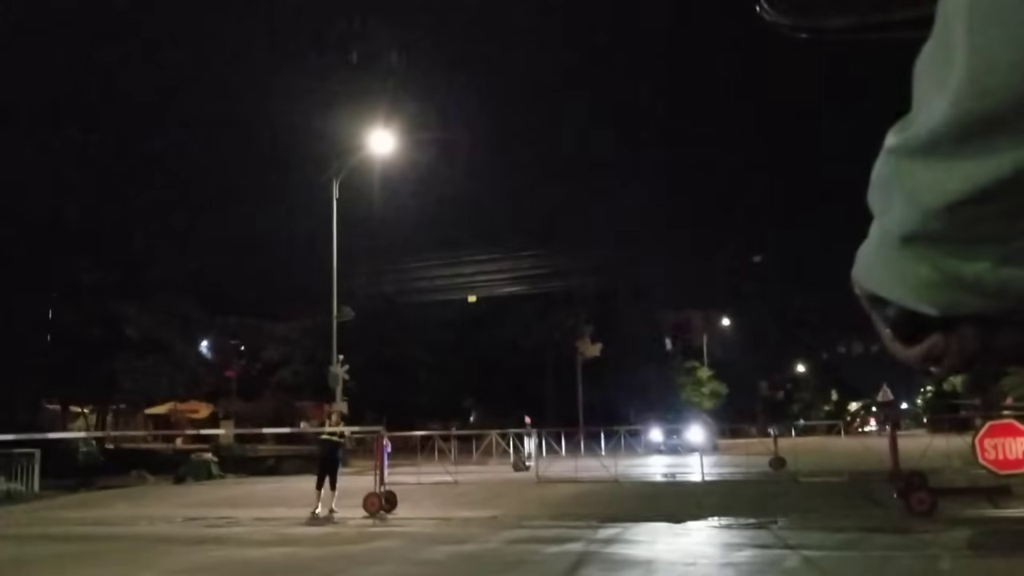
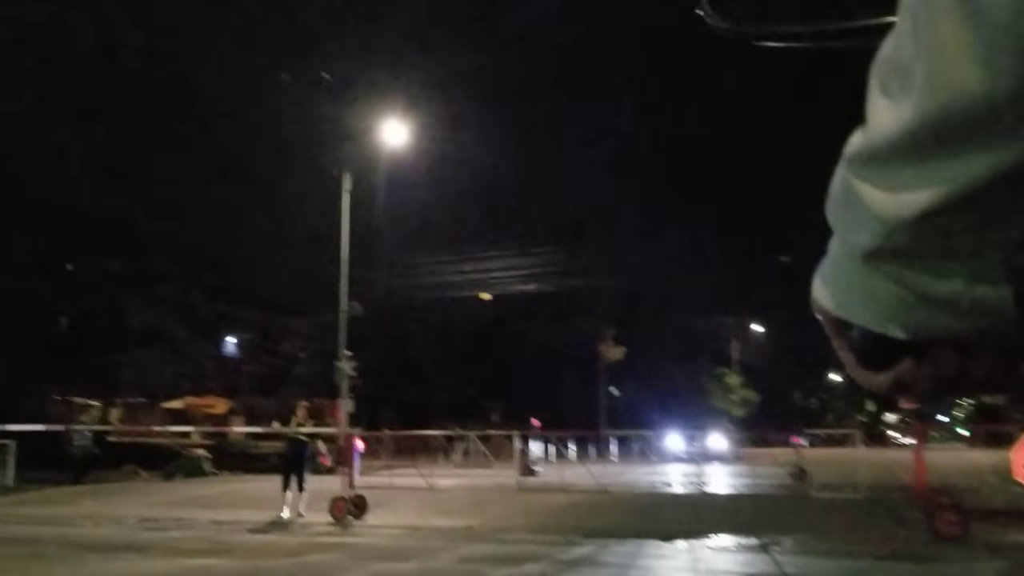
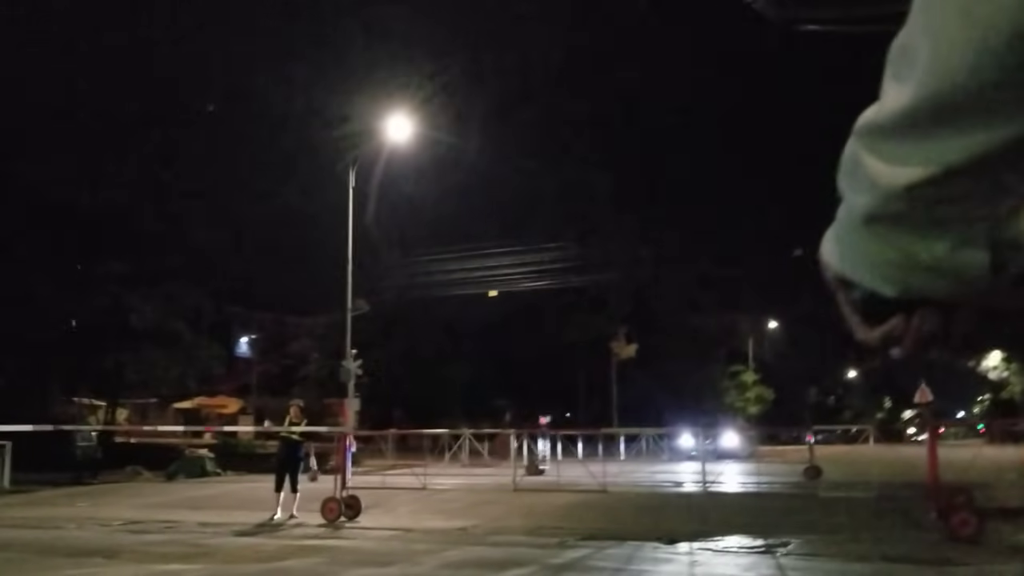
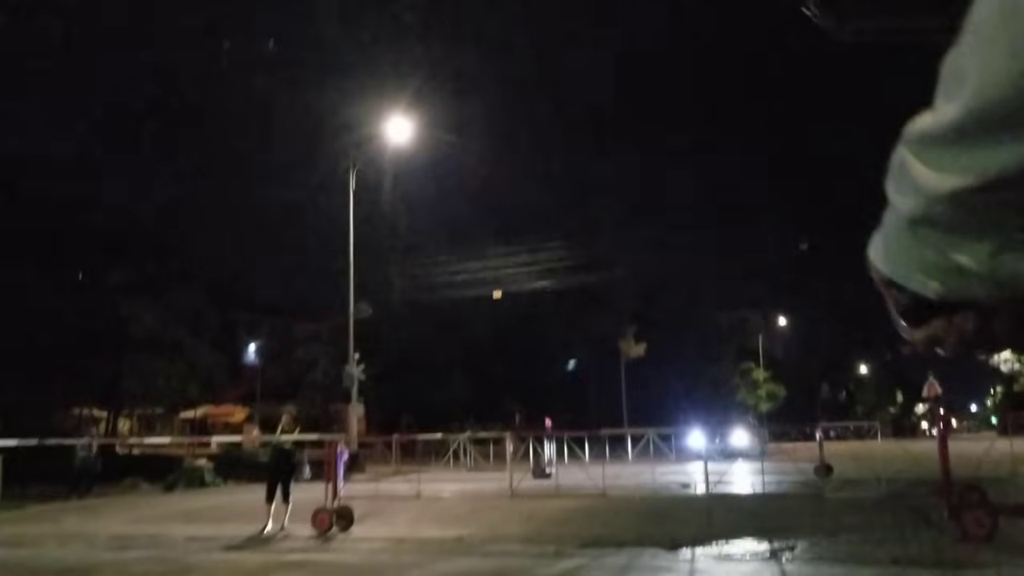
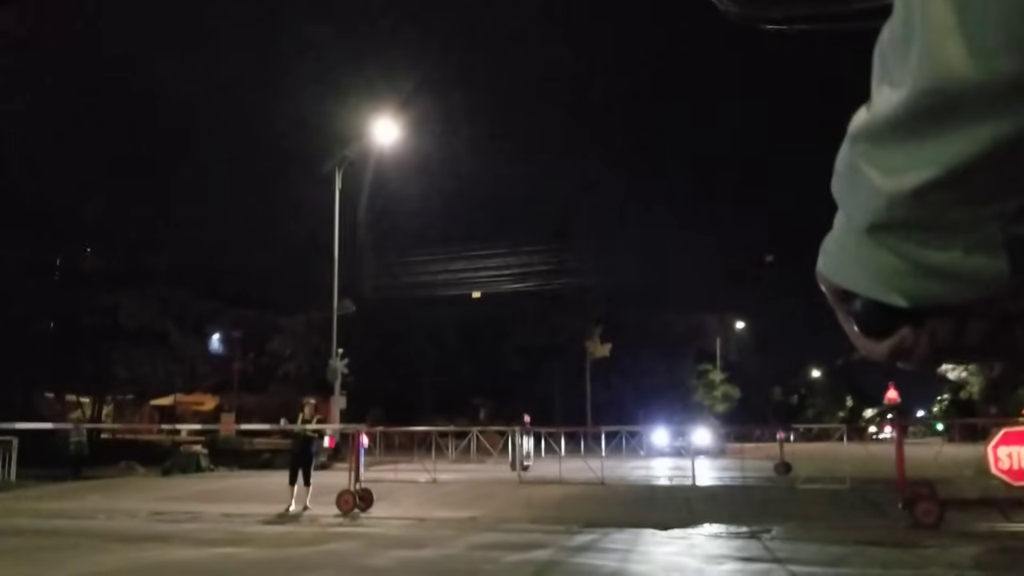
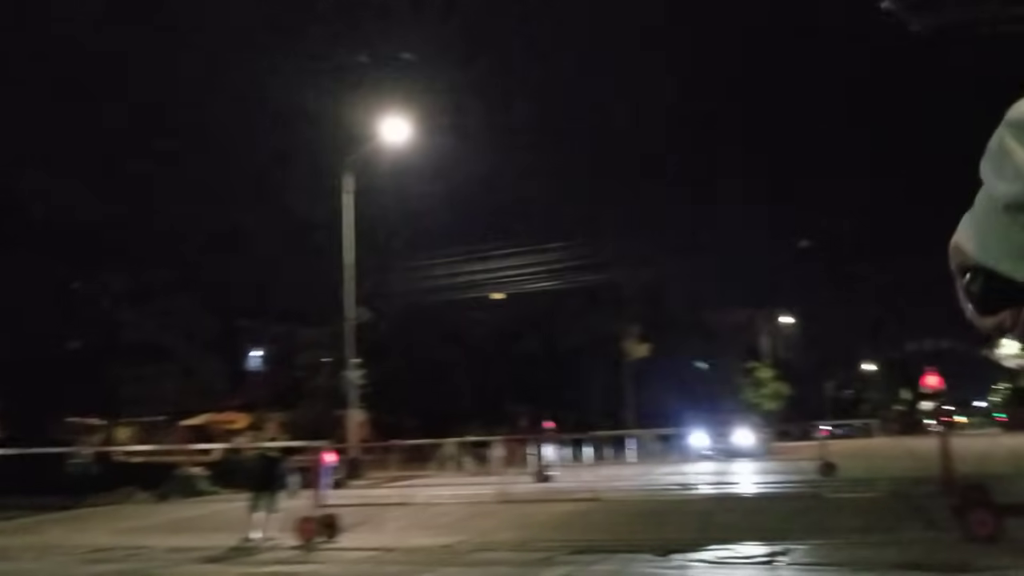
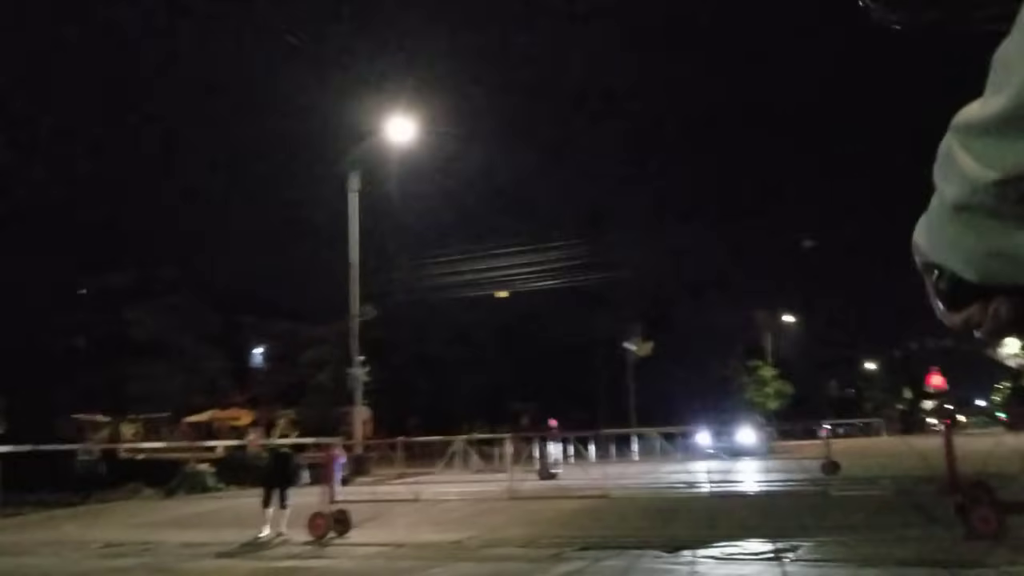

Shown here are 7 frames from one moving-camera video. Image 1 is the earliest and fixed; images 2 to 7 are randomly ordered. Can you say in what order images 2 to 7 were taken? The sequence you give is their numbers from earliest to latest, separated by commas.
5, 2, 3, 4, 7, 6
